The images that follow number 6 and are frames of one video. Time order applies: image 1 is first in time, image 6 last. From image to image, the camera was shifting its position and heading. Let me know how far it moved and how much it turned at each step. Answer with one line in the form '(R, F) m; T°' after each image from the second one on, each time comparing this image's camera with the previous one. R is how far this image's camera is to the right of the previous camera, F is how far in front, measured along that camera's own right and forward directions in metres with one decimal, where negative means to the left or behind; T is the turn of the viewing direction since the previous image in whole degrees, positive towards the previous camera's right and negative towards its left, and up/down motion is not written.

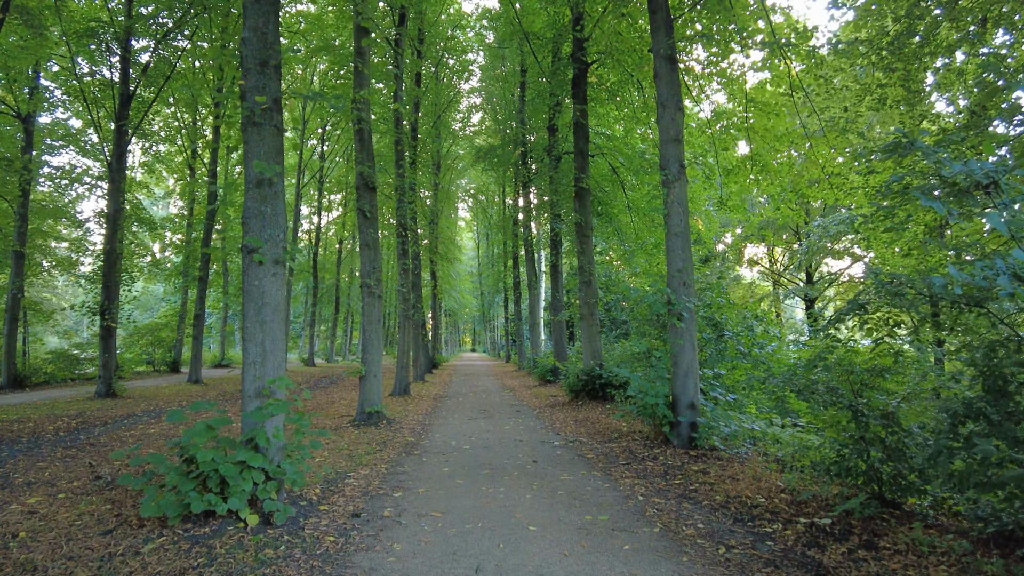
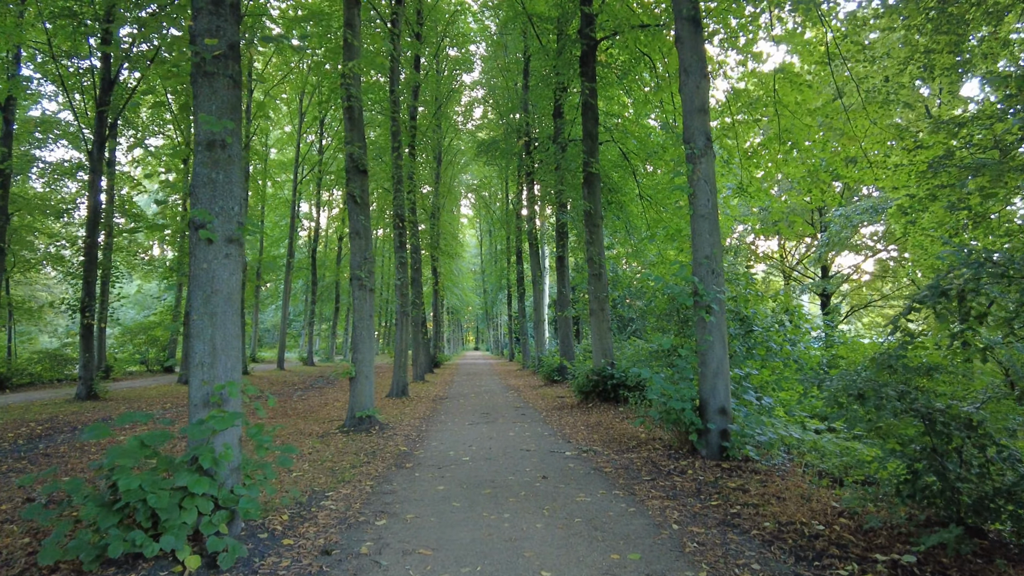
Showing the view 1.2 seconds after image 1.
(0.0, +0.8) m; 0°
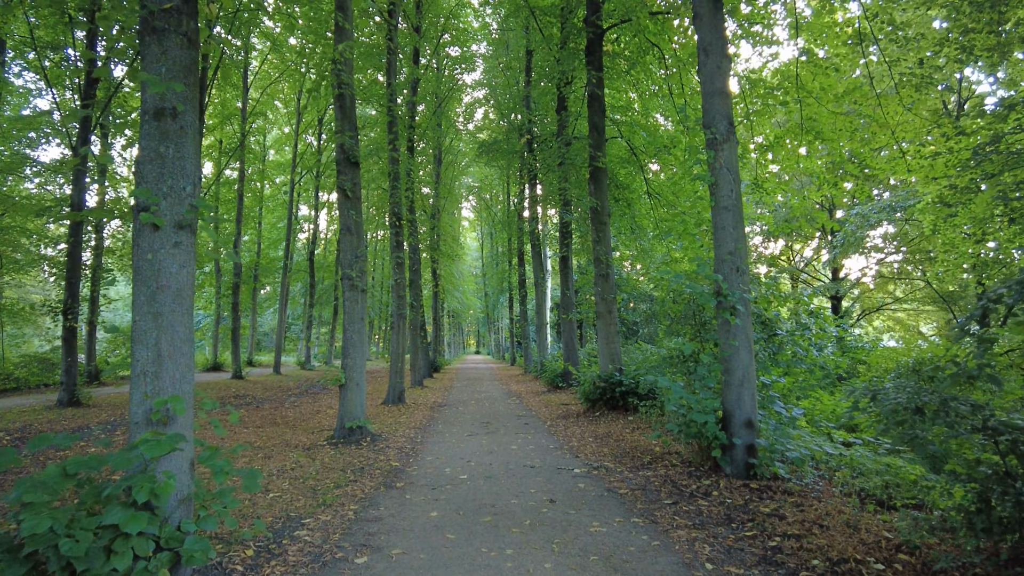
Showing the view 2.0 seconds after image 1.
(0.0, +0.6) m; 0°
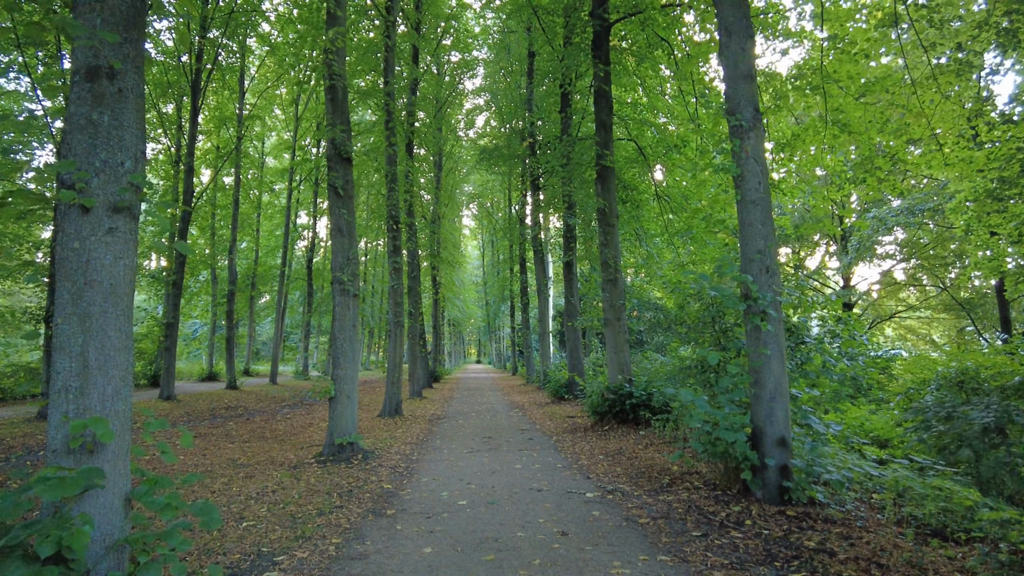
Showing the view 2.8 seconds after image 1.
(0.0, +0.6) m; 0°
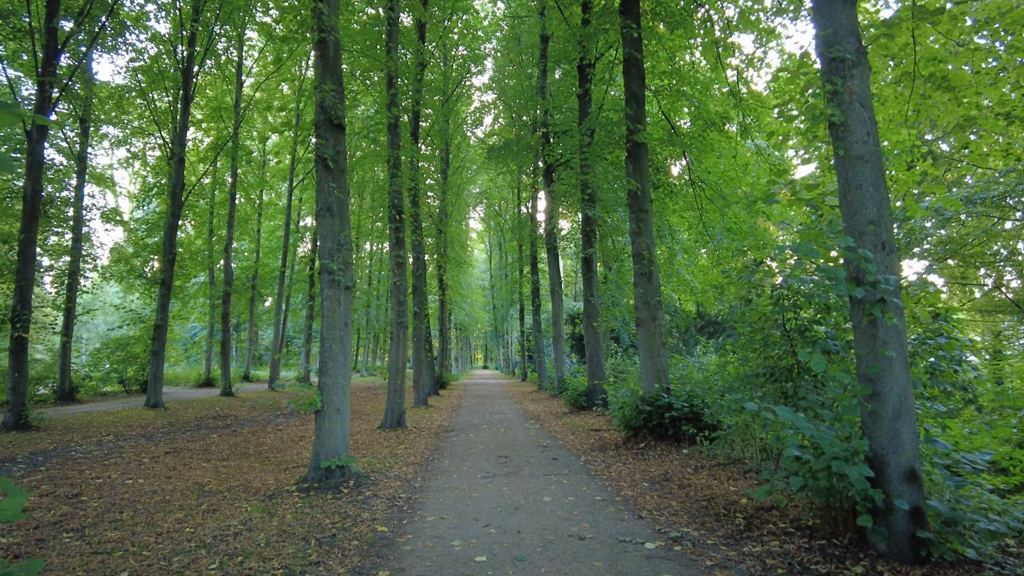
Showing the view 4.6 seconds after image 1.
(-0.2, +1.2) m; -1°
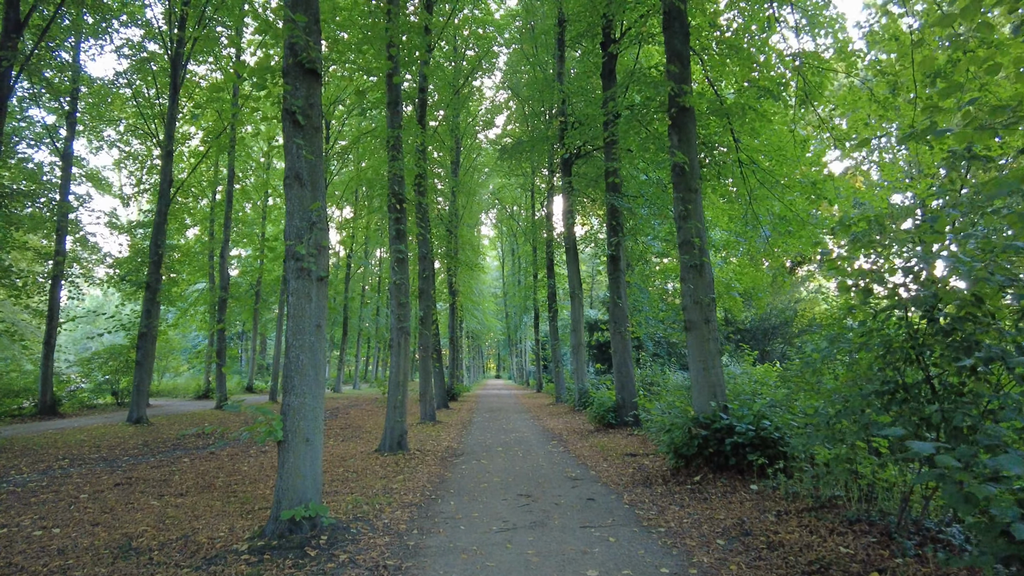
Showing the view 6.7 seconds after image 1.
(-0.1, +1.5) m; -1°
